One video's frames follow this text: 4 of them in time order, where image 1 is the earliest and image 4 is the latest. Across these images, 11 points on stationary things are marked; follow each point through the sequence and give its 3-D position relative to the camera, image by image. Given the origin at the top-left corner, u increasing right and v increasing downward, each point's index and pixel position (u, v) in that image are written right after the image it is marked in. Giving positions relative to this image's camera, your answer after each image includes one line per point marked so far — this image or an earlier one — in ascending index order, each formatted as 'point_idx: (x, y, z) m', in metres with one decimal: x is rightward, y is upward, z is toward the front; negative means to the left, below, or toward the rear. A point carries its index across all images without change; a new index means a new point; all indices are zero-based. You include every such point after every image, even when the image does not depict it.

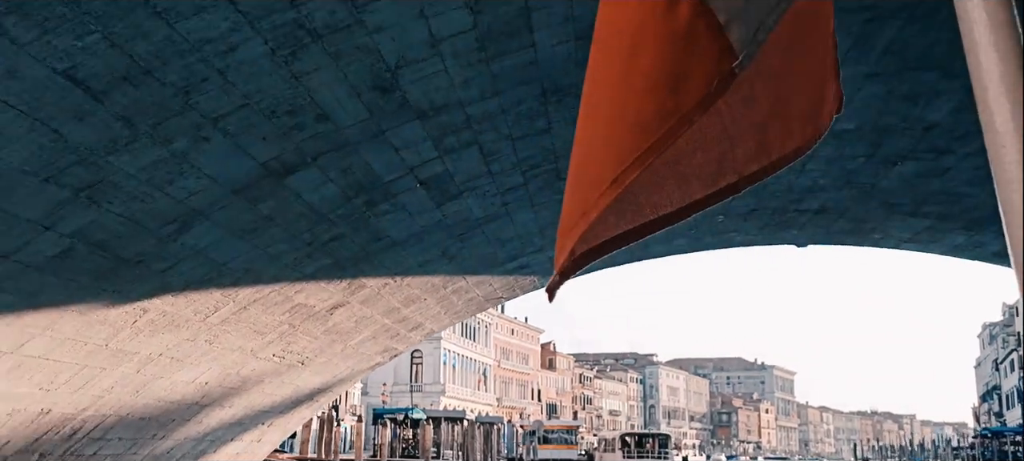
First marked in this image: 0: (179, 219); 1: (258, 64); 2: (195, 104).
0: (-4.5, +0.2, +12.2) m
1: (-2.8, +1.8, +9.8) m
2: (-3.5, +1.4, +10.0) m
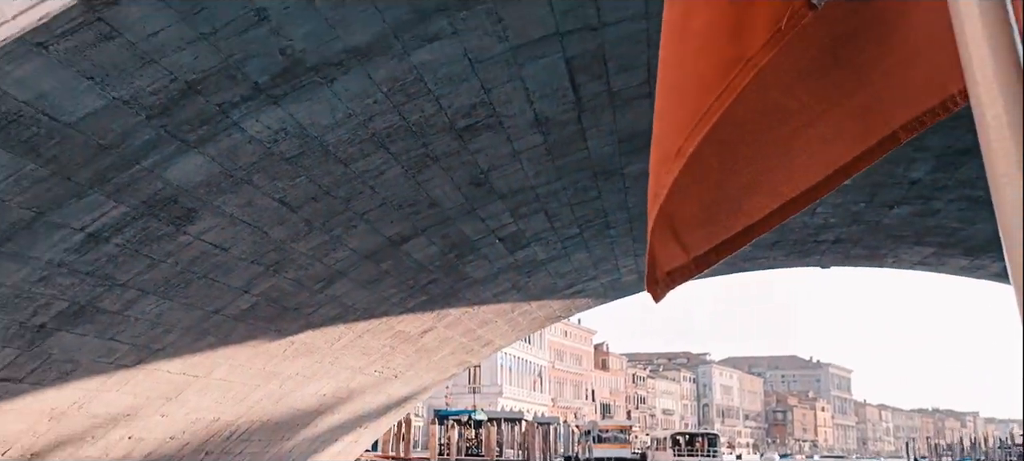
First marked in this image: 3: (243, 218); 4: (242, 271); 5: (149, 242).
0: (-3.4, -0.8, +16.6) m
1: (-1.8, +0.8, +14.0) m
2: (-2.6, +0.4, +14.3) m
3: (-3.8, +0.2, +12.9) m
4: (-4.3, -0.6, +14.4) m
5: (-4.9, -0.1, +12.1) m
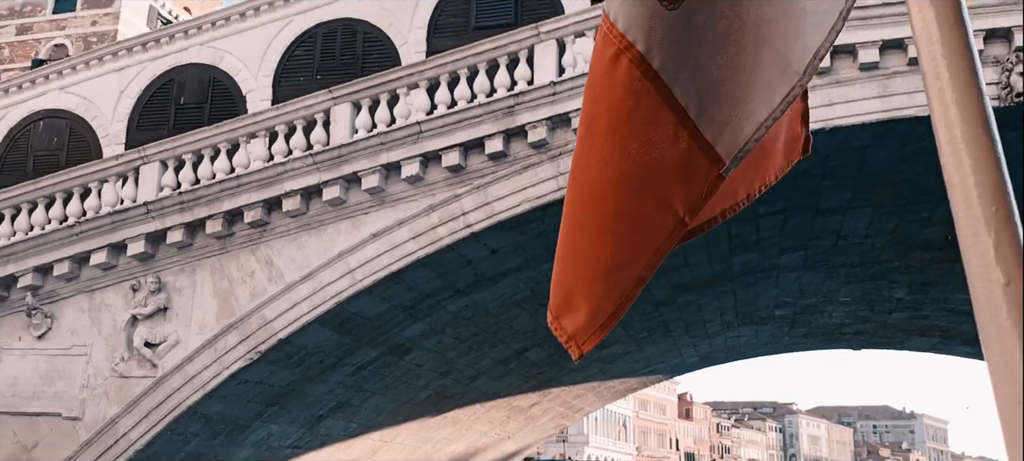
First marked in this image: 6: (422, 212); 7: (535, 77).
0: (-1.1, -4.0, +24.7) m
1: (+0.3, -2.2, +22.1) m
2: (-0.4, -2.6, +22.4) m
3: (-1.8, -2.8, +21.1) m
4: (-2.1, -3.7, +22.6) m
5: (-2.9, -3.1, +20.4) m
6: (-1.6, +0.3, +15.9) m
7: (+0.4, +2.7, +15.7) m
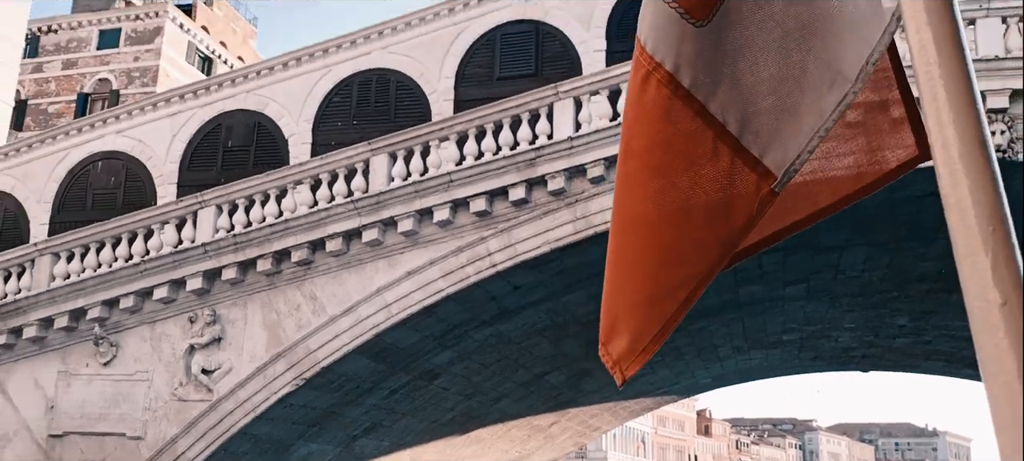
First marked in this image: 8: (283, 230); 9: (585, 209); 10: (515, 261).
0: (-0.5, -4.9, +26.3) m
1: (+0.8, -3.0, +23.7) m
2: (+0.1, -3.5, +24.1) m
3: (-1.3, -3.6, +22.8) m
4: (-1.6, -4.5, +24.3) m
5: (-2.4, -3.9, +22.0) m
6: (-1.2, -0.4, +17.6) m
7: (+0.8, +1.9, +17.3) m
8: (-4.6, 0.0, +17.9) m
9: (+1.4, +0.4, +17.1) m
10: (+0.1, -0.6, +17.3) m
